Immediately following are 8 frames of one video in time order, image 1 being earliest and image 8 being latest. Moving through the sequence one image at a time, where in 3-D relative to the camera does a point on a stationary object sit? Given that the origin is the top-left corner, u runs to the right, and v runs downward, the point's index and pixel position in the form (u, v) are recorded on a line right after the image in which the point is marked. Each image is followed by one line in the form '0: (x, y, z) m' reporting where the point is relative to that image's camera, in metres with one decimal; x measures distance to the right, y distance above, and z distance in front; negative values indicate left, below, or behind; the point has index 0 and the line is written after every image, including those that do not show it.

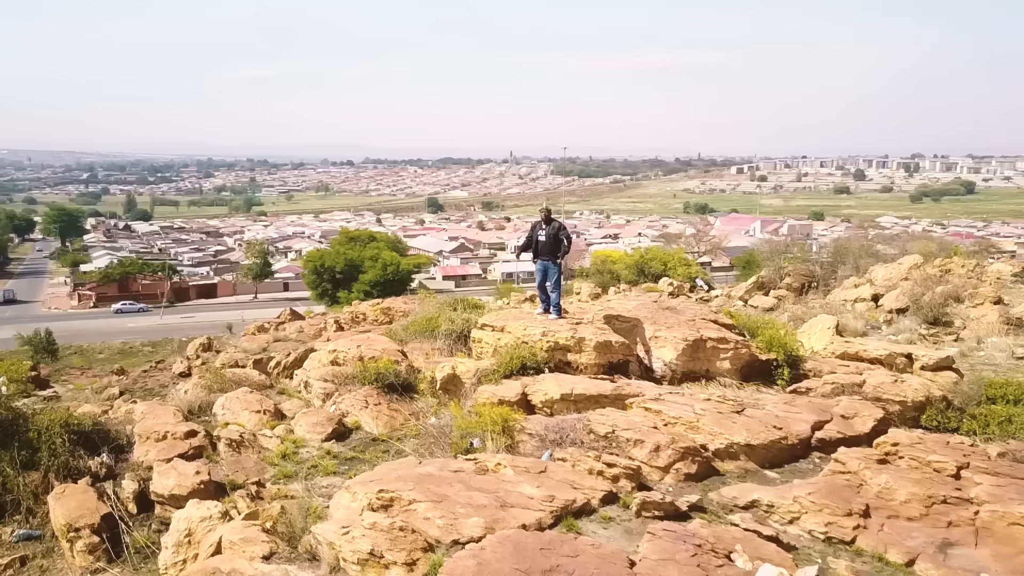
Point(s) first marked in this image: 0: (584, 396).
0: (+0.5, -0.7, +4.4) m
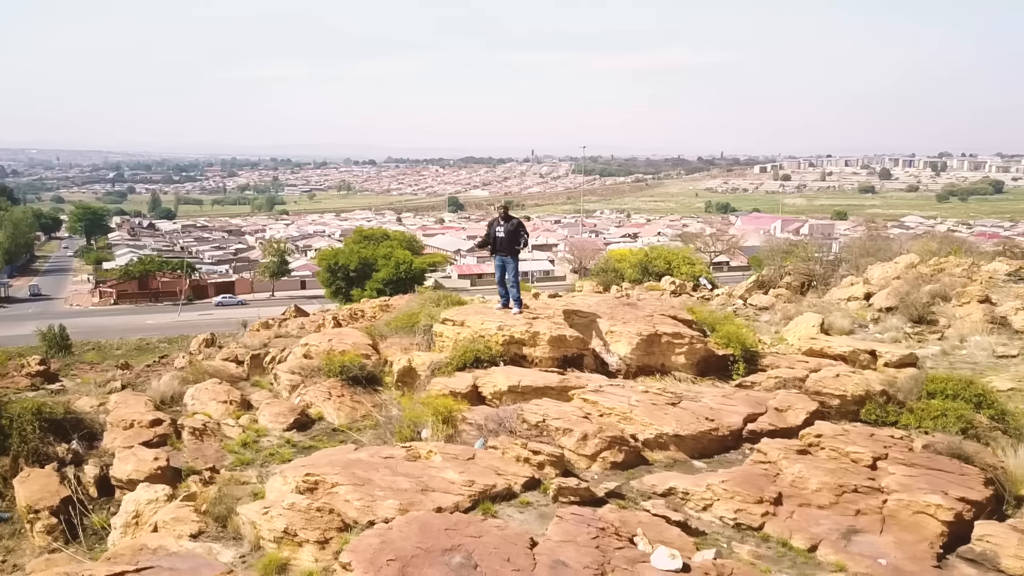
0: (+0.1, -0.7, +4.5) m
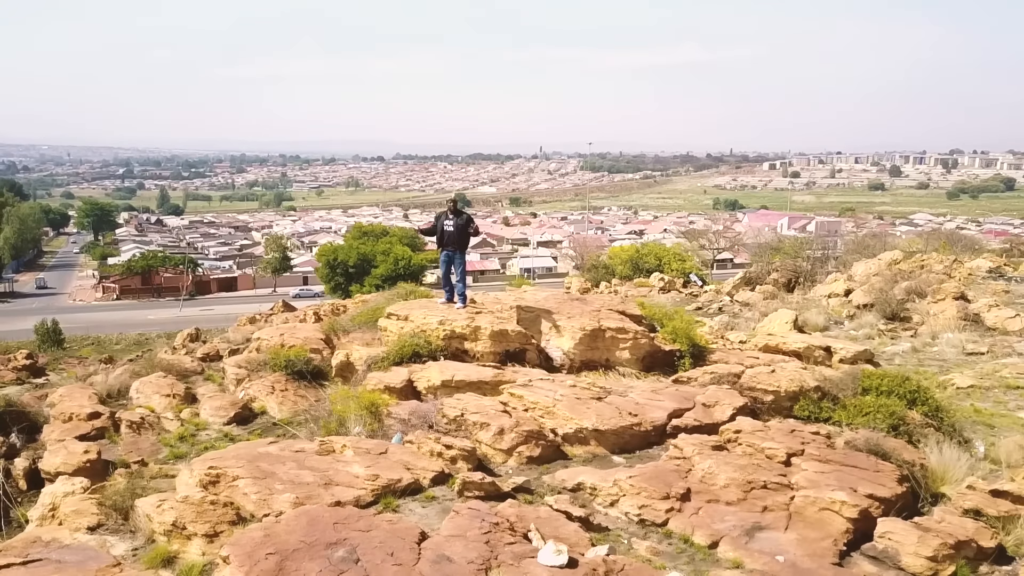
0: (-0.3, -0.7, +4.5) m
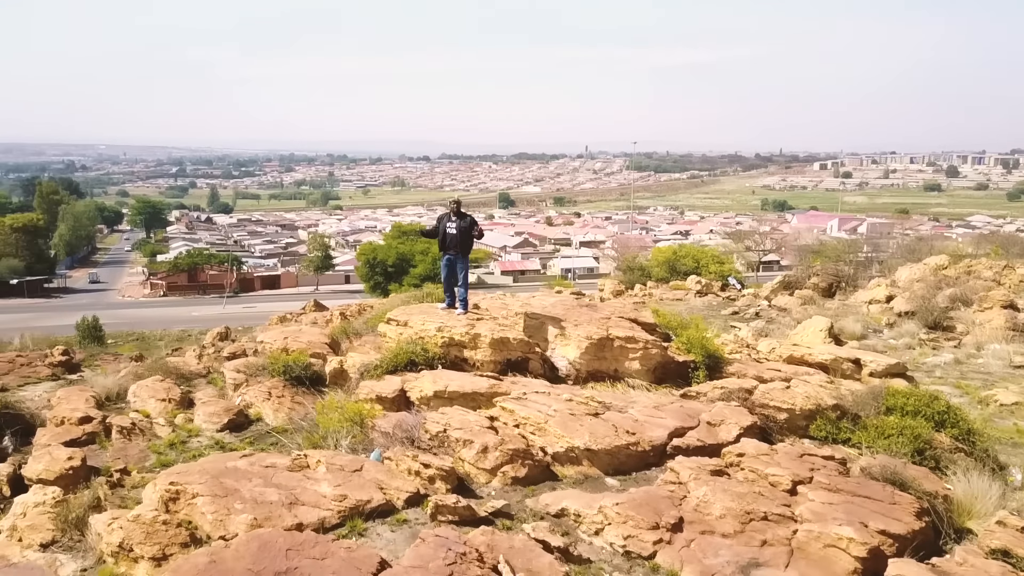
0: (-0.4, -0.7, +4.3) m
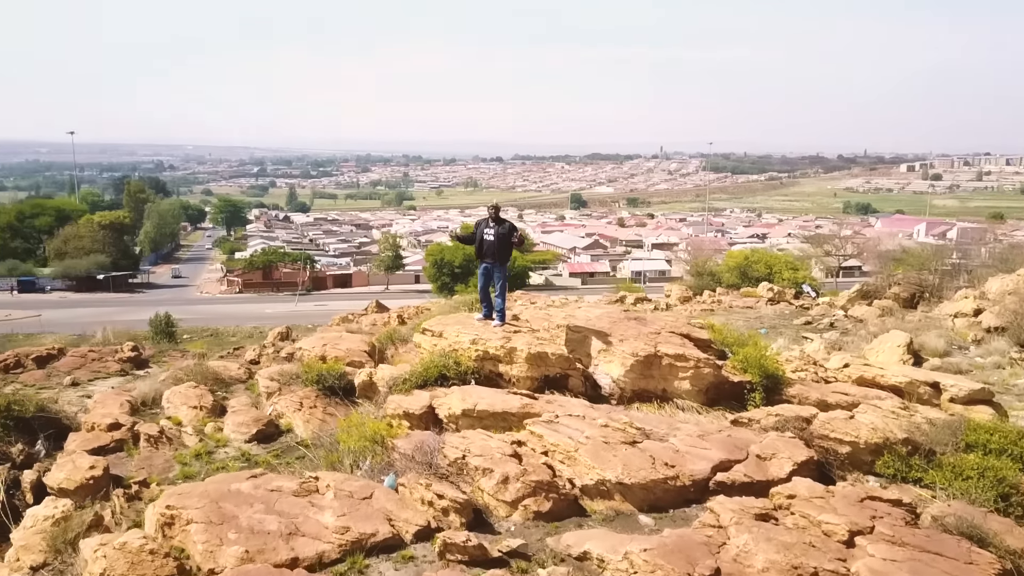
0: (-0.1, -0.8, +4.0) m
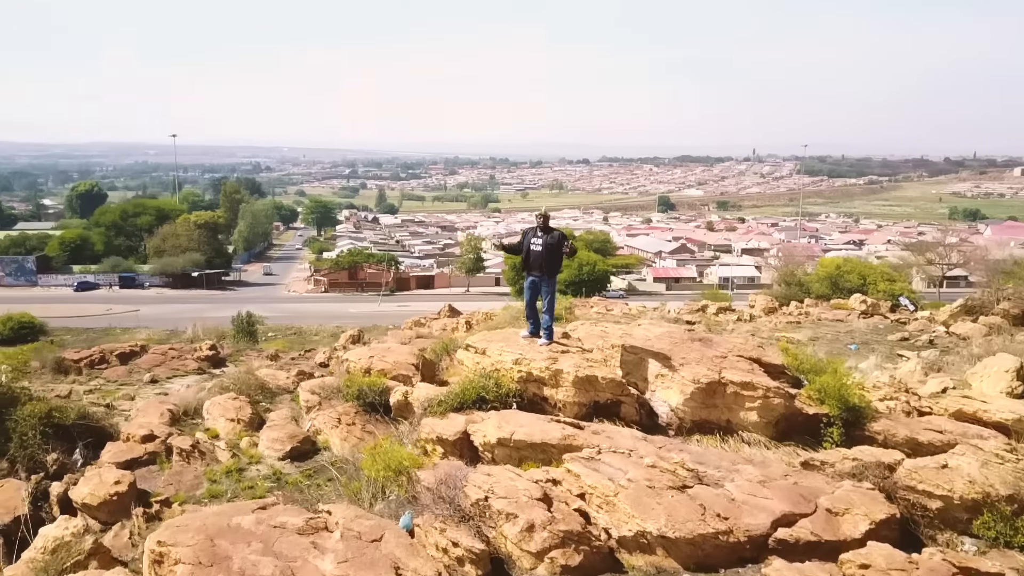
0: (+0.1, -0.9, +3.6) m
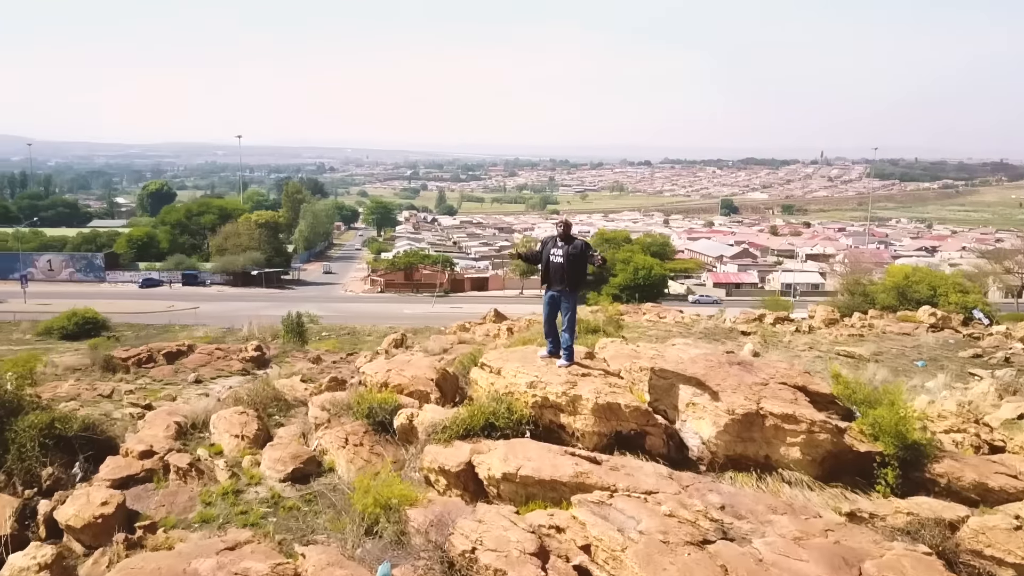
0: (+0.1, -0.9, +3.2) m
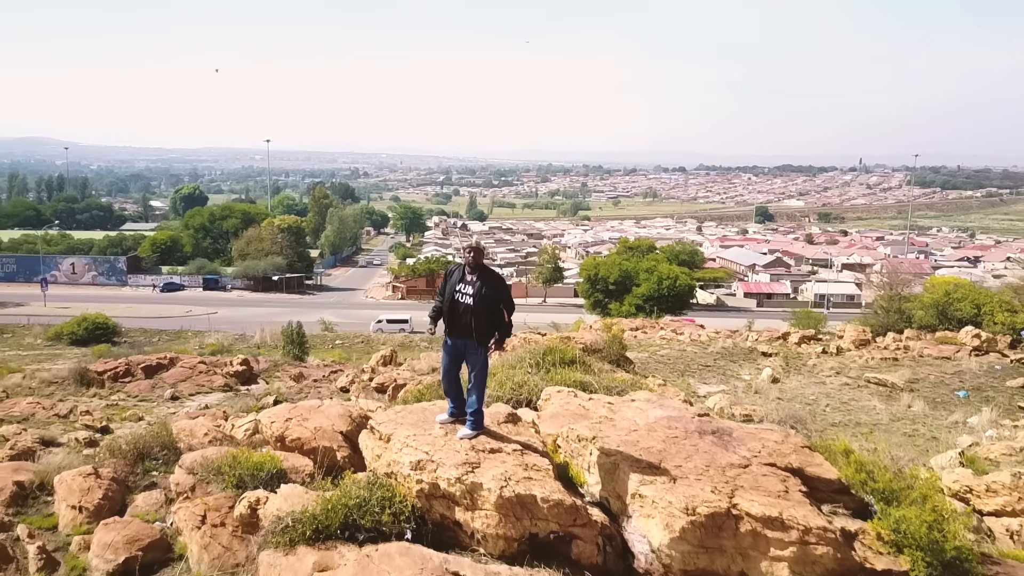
0: (-0.4, -1.1, +2.2) m
